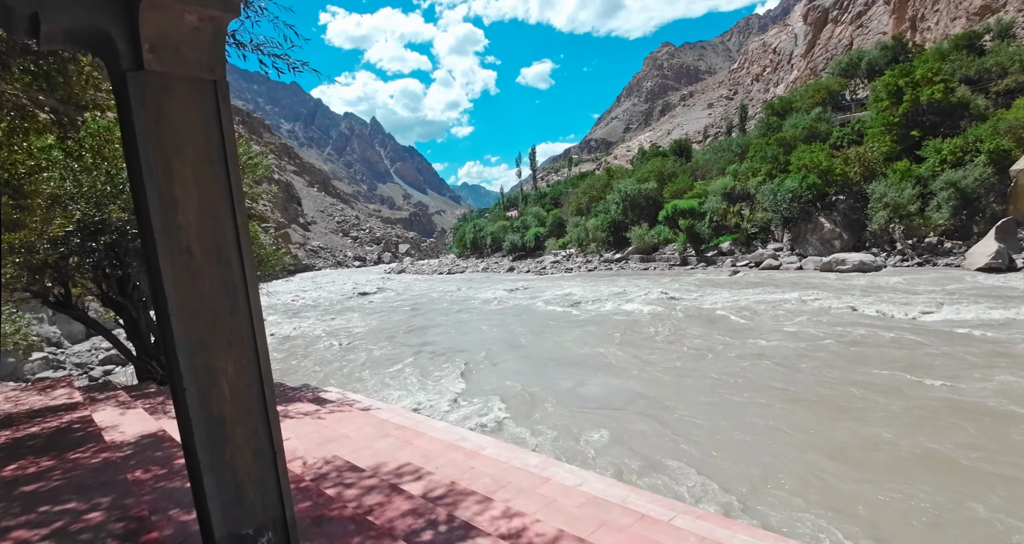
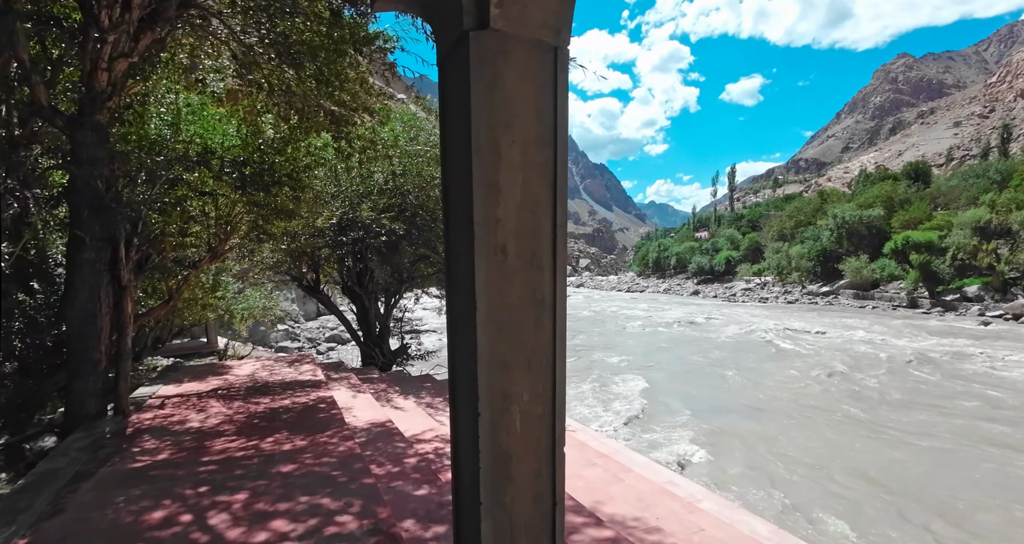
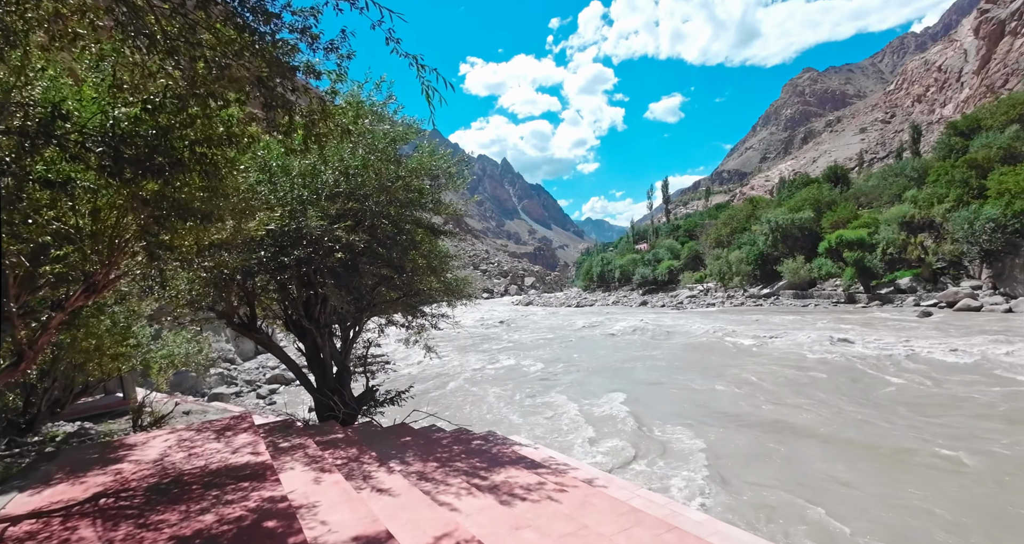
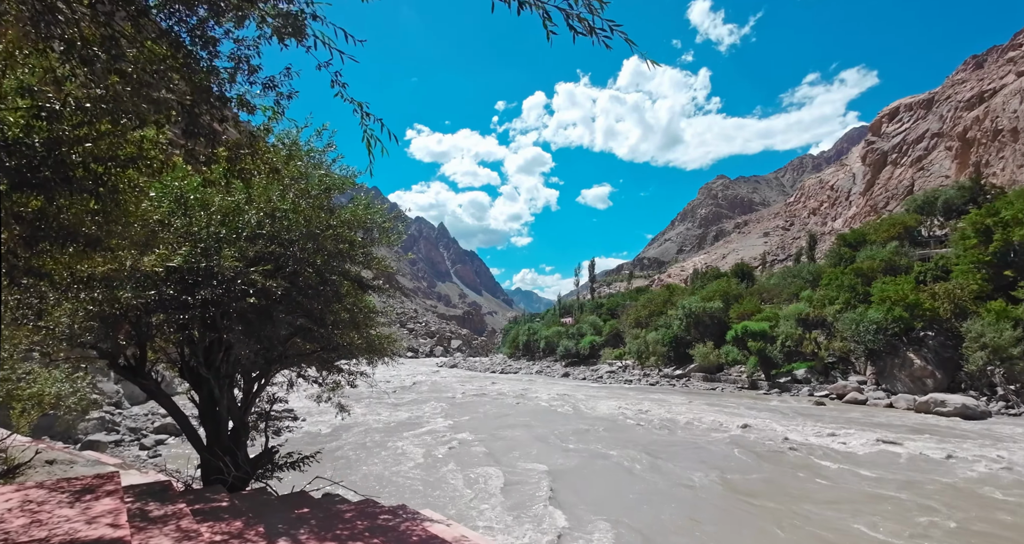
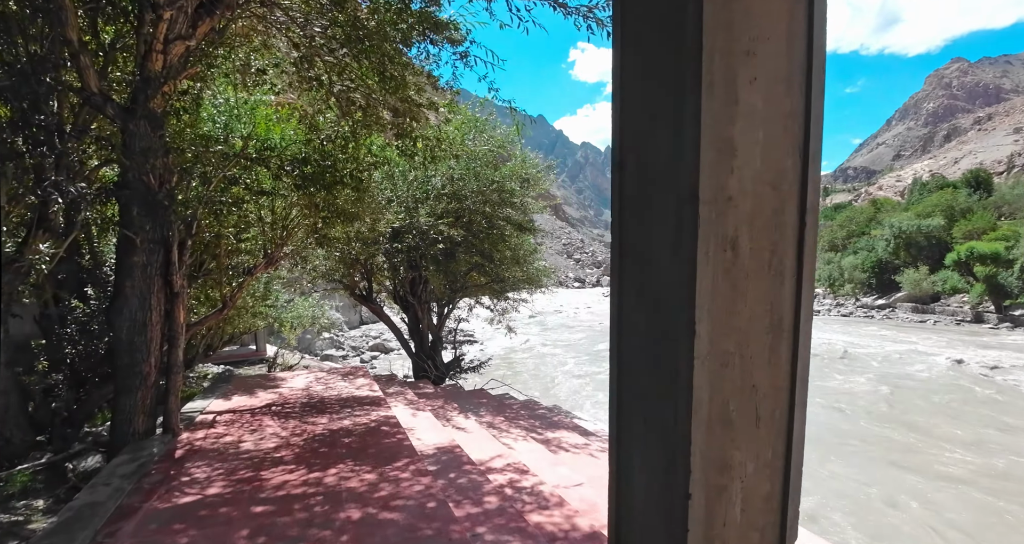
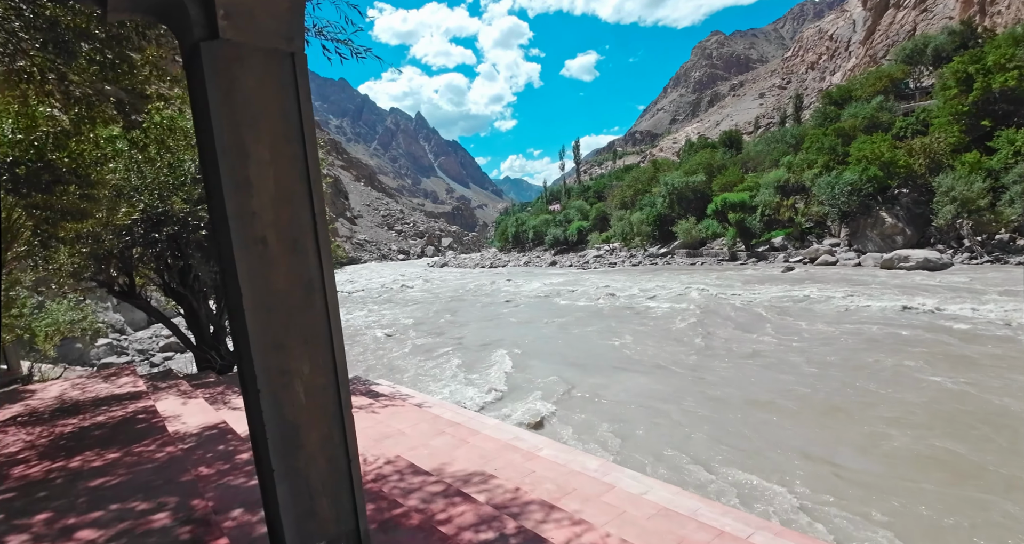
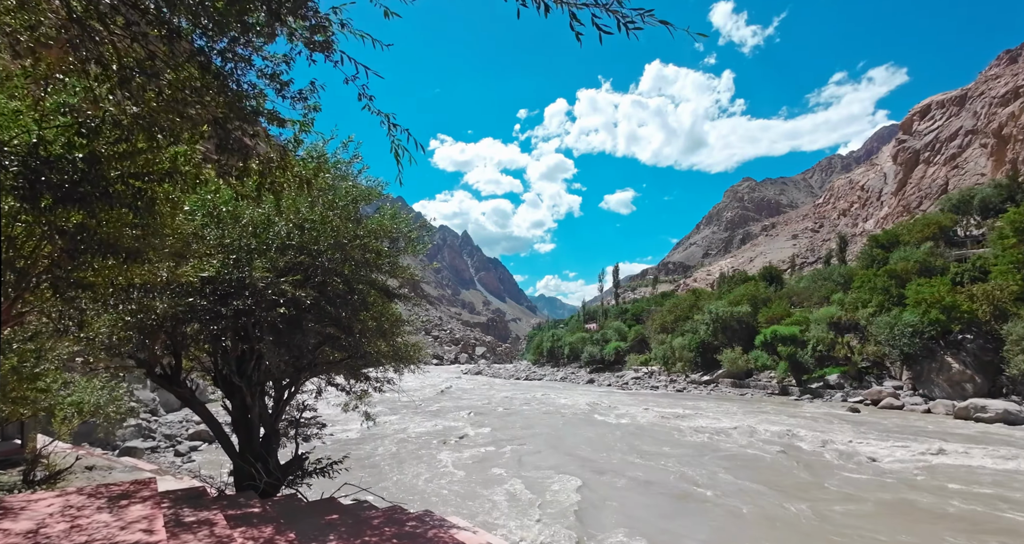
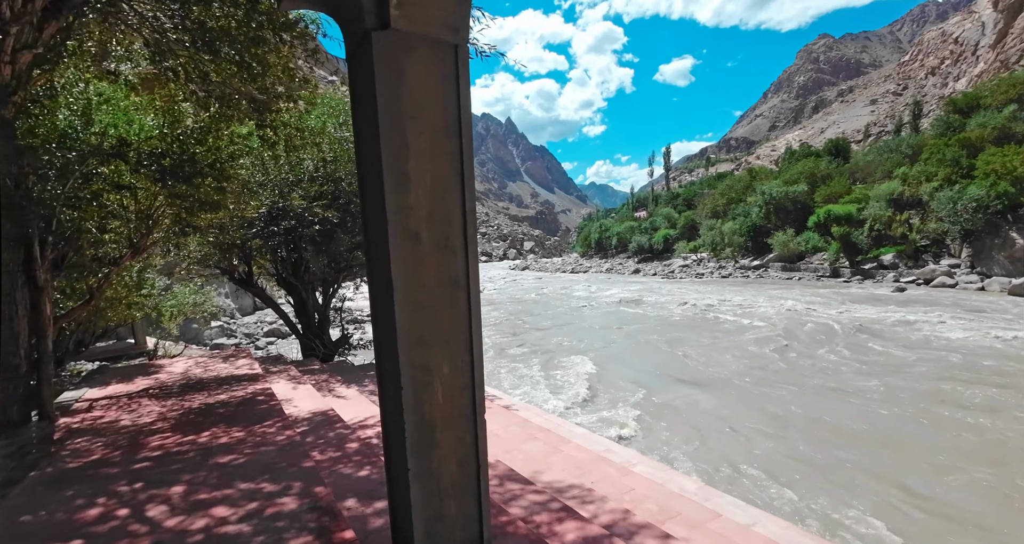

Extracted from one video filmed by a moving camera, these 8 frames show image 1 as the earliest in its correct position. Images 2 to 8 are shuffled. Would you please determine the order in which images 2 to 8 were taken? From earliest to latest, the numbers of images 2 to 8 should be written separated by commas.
6, 8, 2, 5, 3, 7, 4
